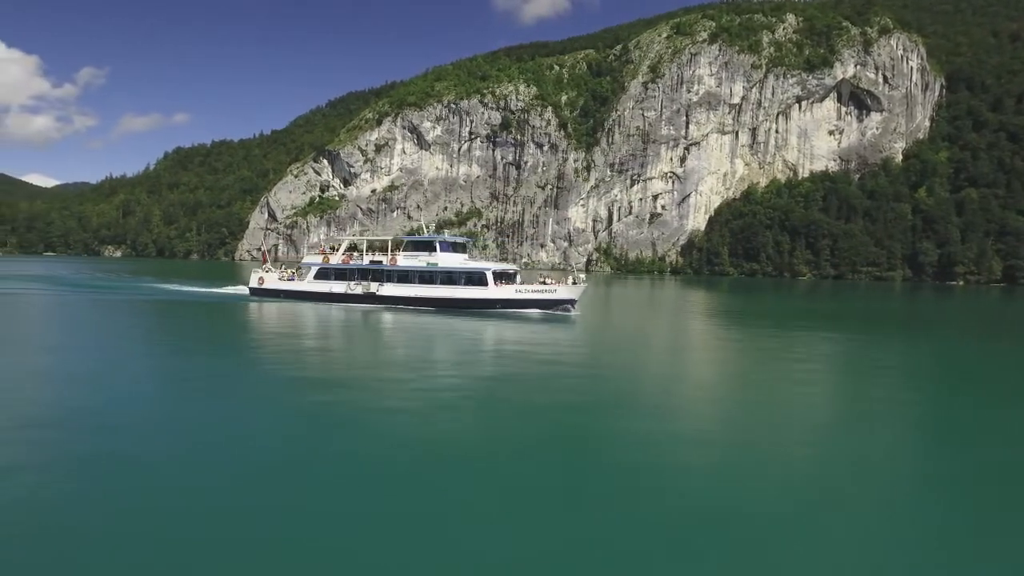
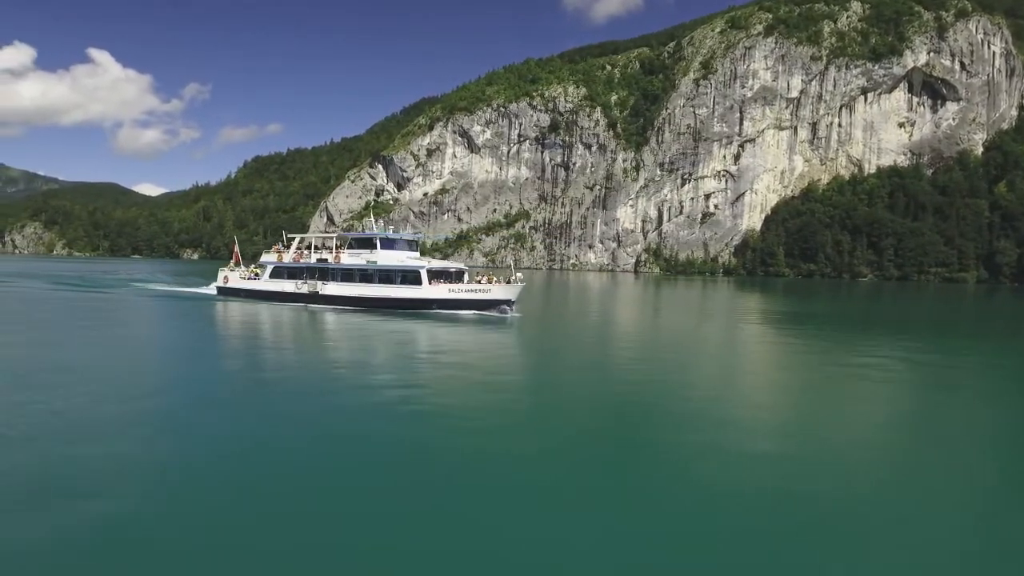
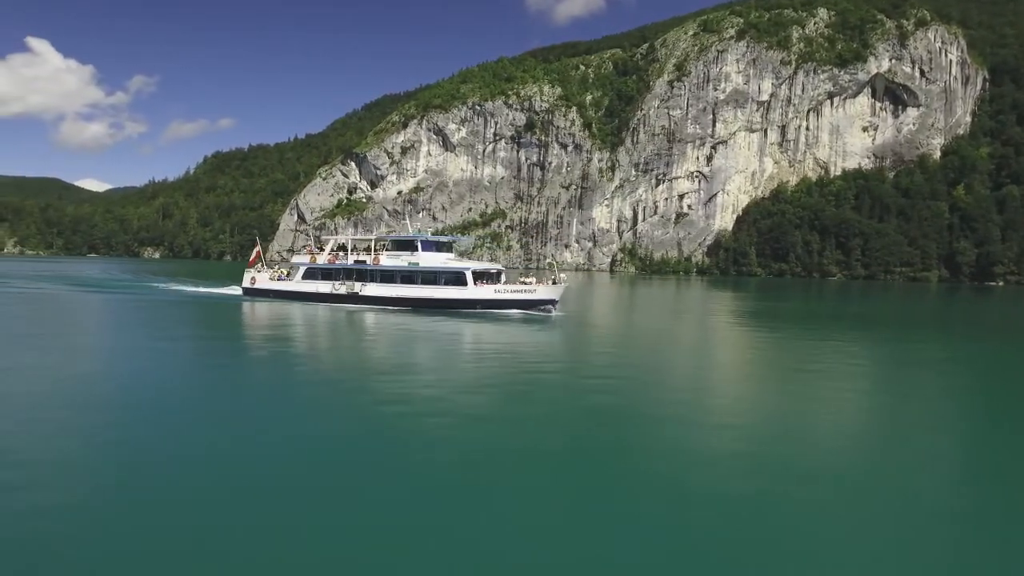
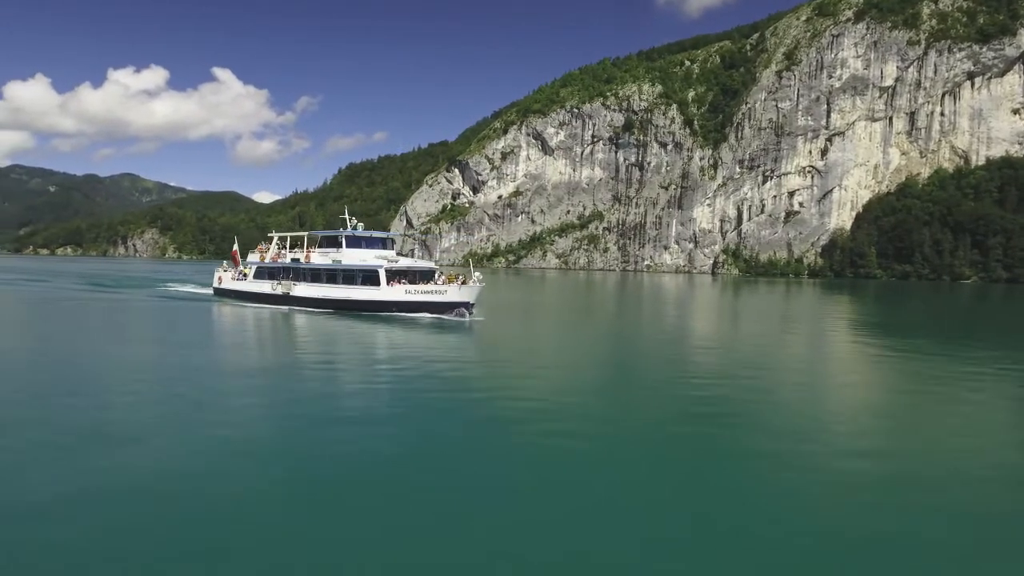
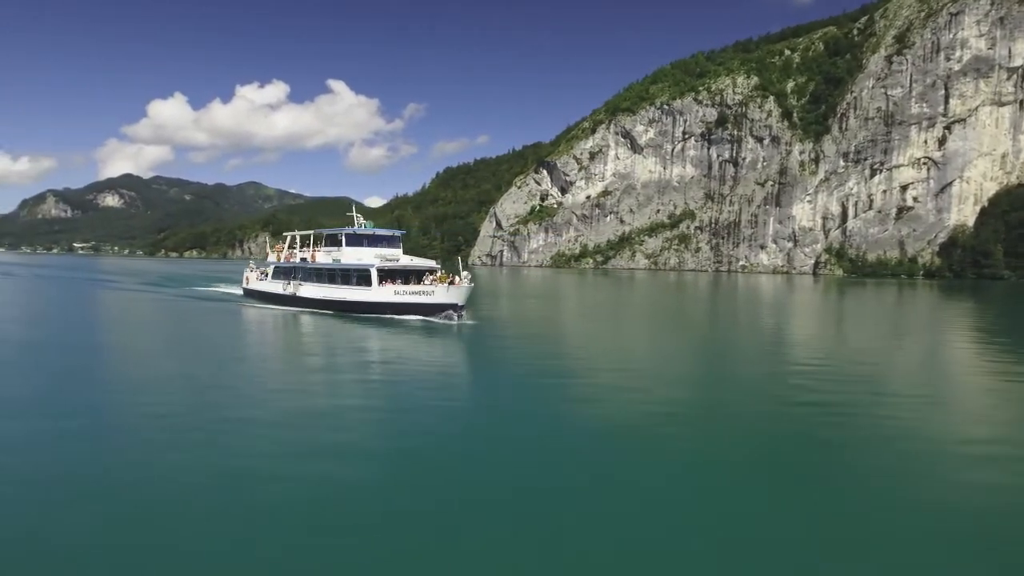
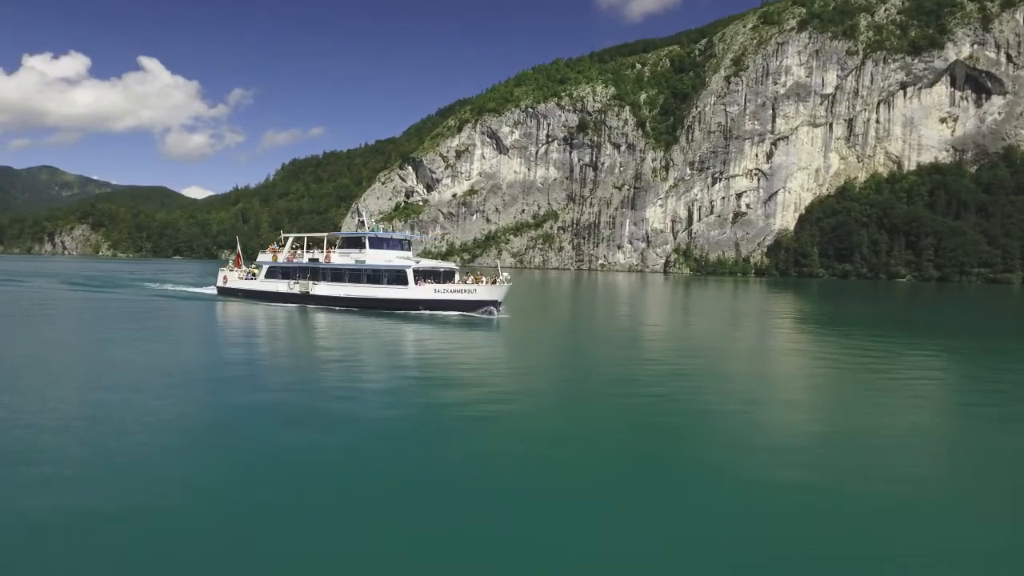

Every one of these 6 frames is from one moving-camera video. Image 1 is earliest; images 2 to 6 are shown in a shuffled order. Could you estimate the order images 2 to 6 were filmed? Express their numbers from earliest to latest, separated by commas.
3, 2, 6, 4, 5
